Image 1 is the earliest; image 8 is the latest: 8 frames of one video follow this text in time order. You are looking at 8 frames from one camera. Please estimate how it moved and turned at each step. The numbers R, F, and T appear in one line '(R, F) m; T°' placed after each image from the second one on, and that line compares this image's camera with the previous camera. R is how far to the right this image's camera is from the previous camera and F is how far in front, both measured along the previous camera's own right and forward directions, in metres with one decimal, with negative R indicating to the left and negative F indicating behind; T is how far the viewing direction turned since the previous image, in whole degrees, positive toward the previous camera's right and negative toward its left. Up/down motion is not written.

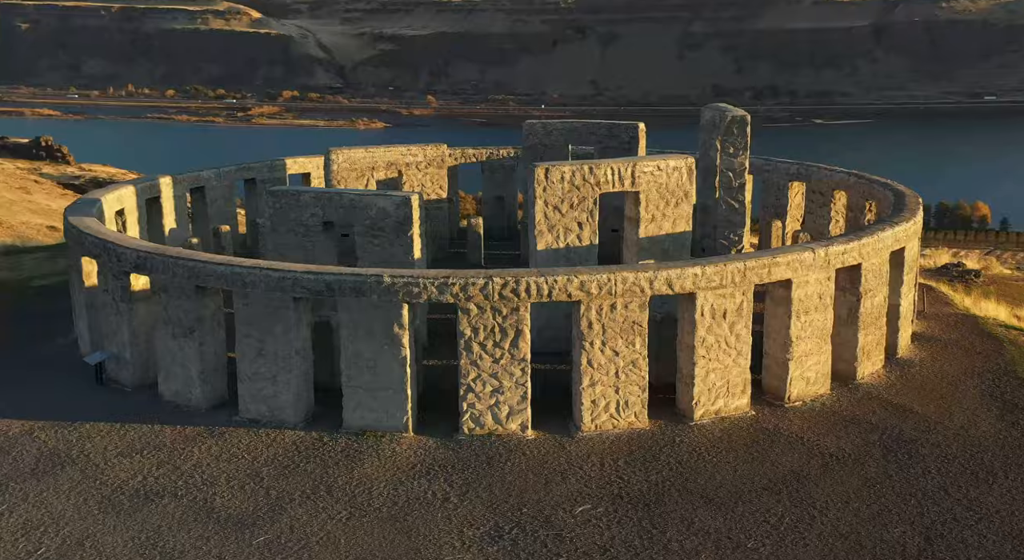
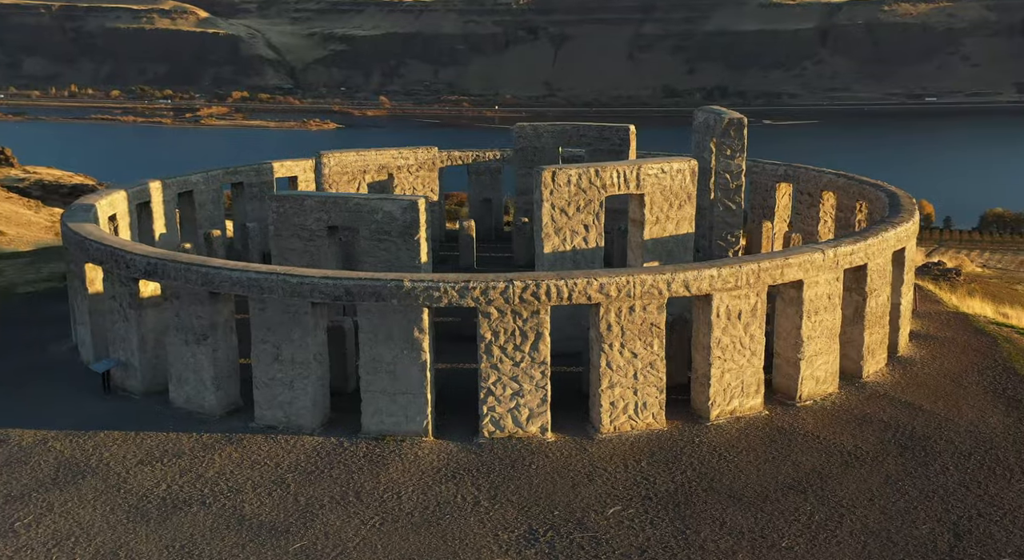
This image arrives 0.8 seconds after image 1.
(-0.5, 0.0) m; +2°
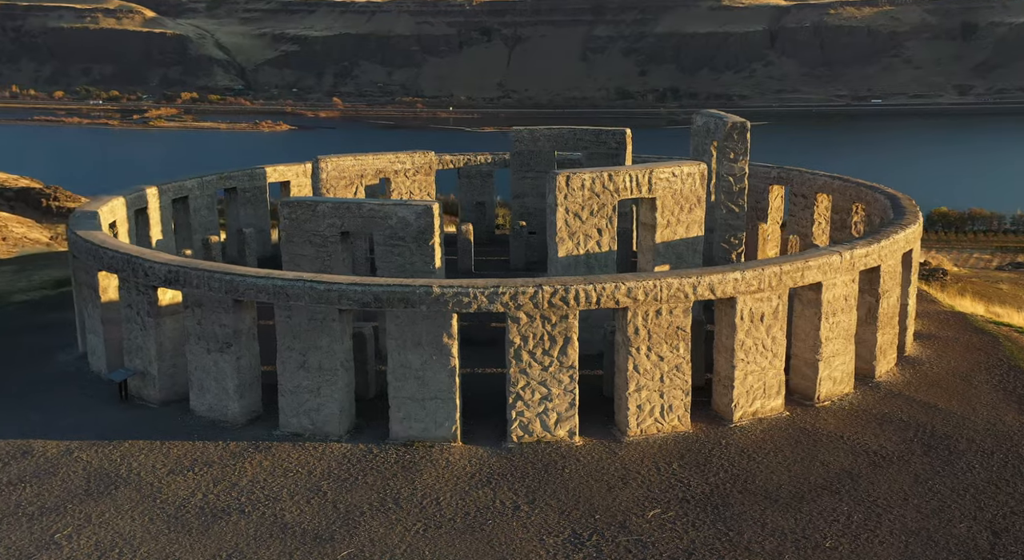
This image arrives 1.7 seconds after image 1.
(-0.6, 0.0) m; +2°
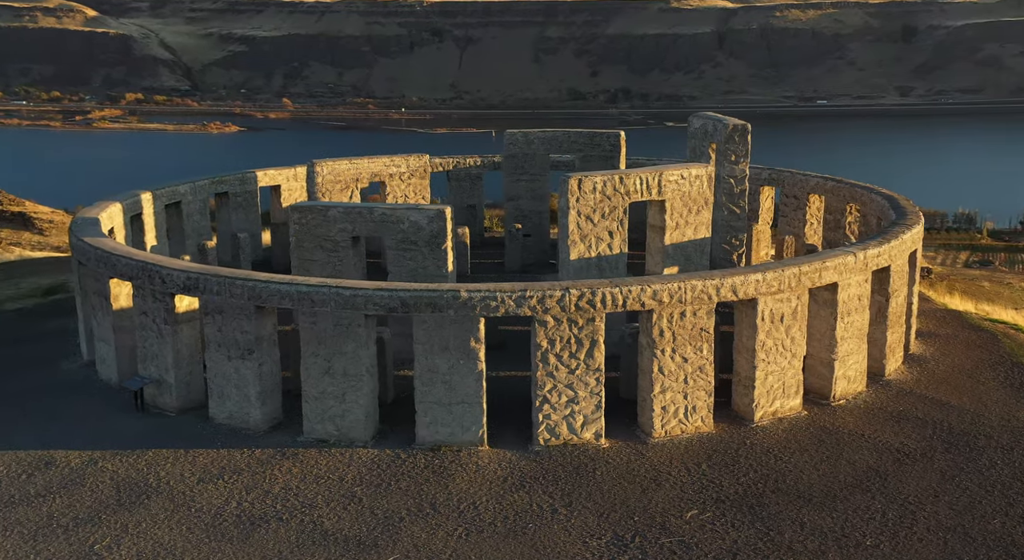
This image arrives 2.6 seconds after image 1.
(-0.6, 0.0) m; +2°
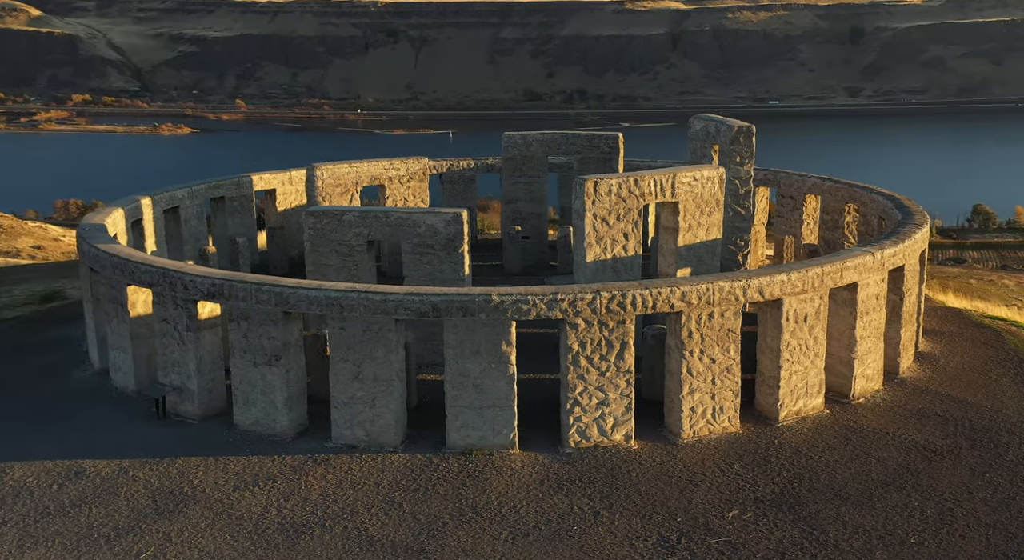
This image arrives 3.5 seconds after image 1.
(-0.6, 0.0) m; +1°
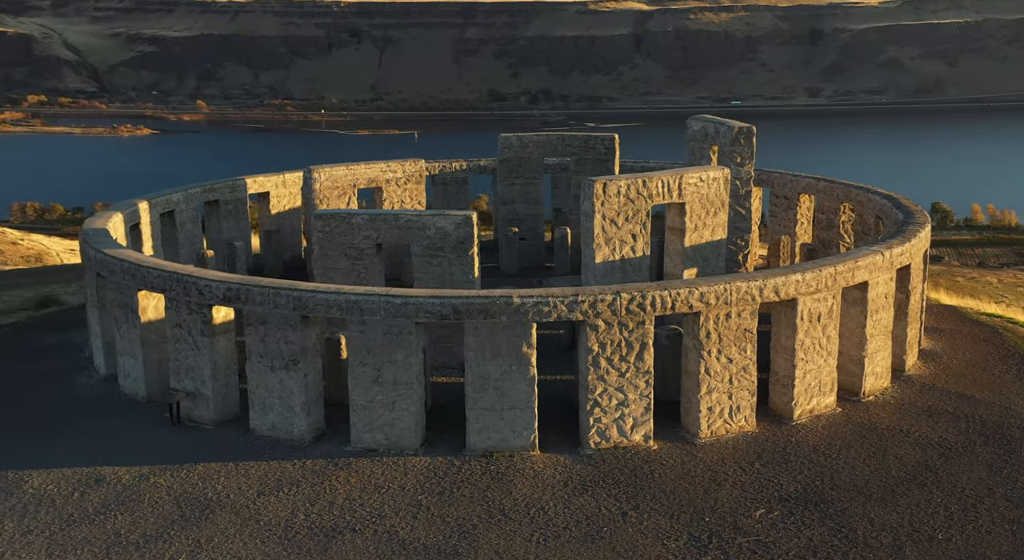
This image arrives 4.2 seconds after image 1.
(-0.4, 0.0) m; +1°
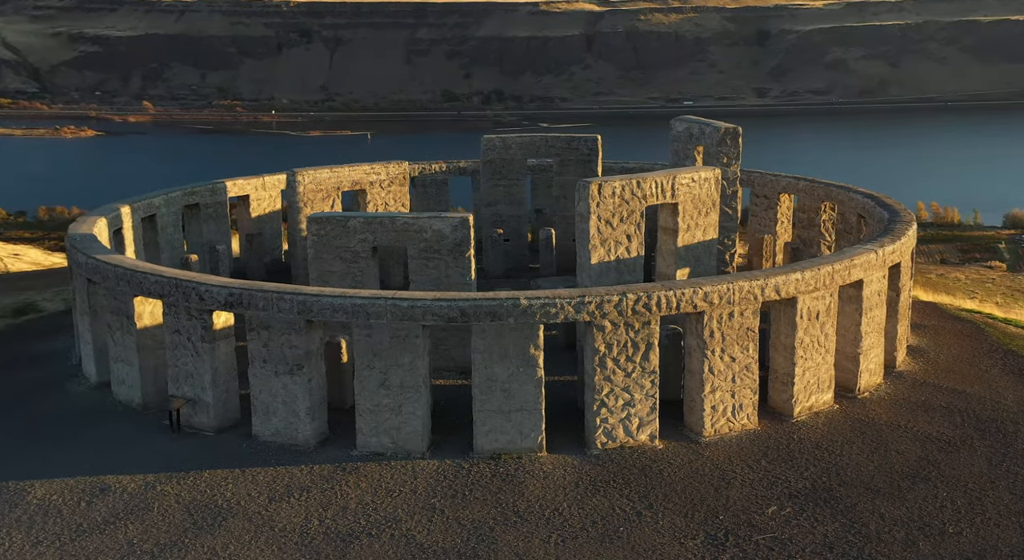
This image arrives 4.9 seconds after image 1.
(-0.4, 0.0) m; +2°
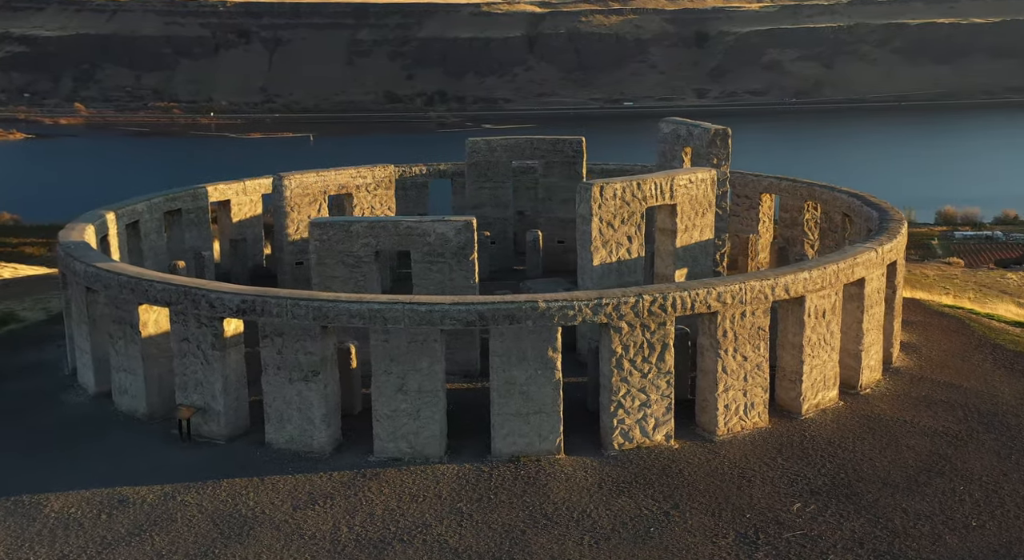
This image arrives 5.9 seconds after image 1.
(-0.6, 0.0) m; +2°
